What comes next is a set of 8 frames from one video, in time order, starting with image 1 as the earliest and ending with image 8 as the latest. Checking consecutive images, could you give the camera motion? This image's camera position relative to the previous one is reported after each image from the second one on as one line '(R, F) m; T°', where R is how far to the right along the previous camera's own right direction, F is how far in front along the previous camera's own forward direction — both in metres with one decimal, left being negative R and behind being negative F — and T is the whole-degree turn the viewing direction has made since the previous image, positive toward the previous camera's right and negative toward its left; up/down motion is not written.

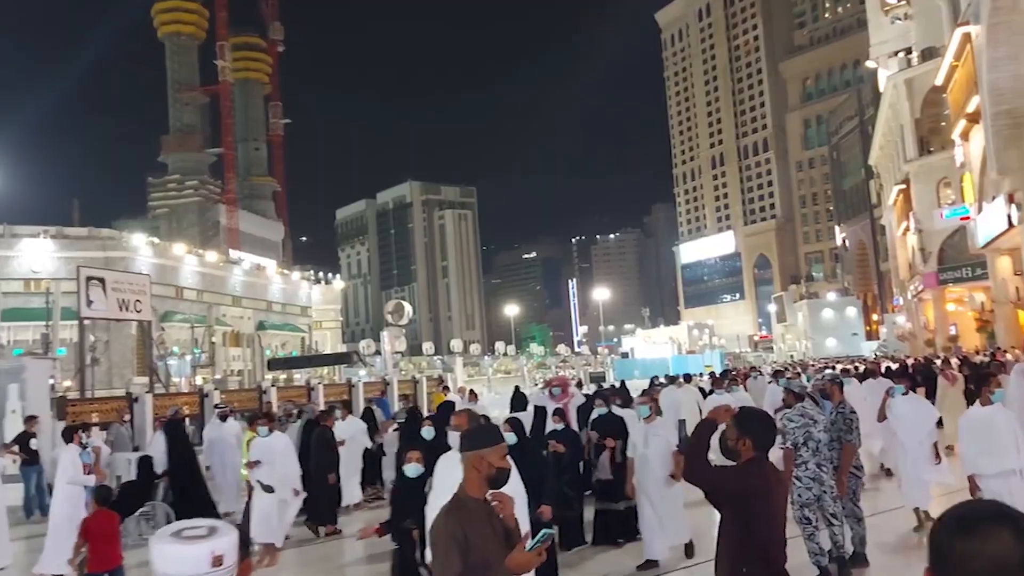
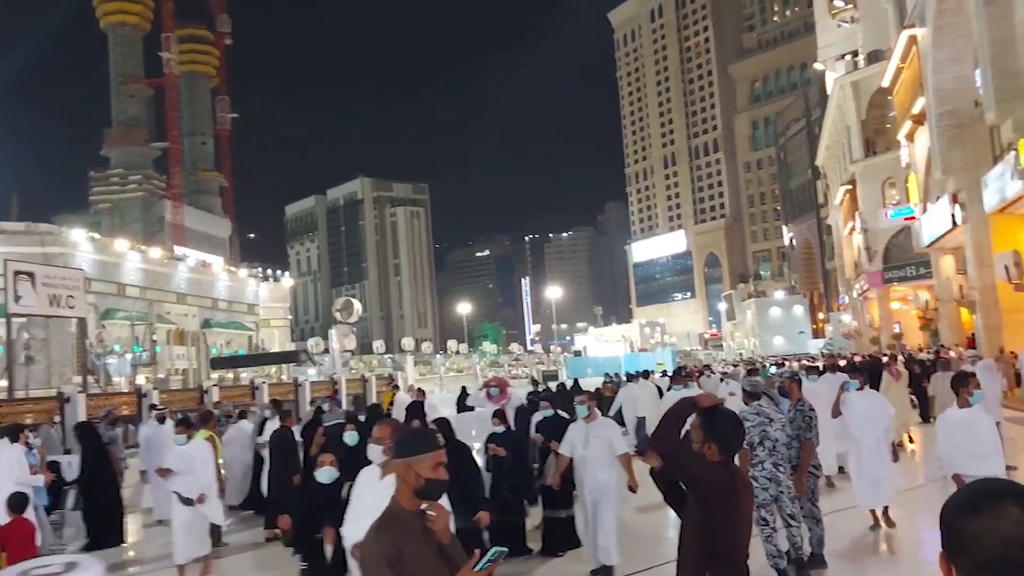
(0.0, +0.2) m; +3°
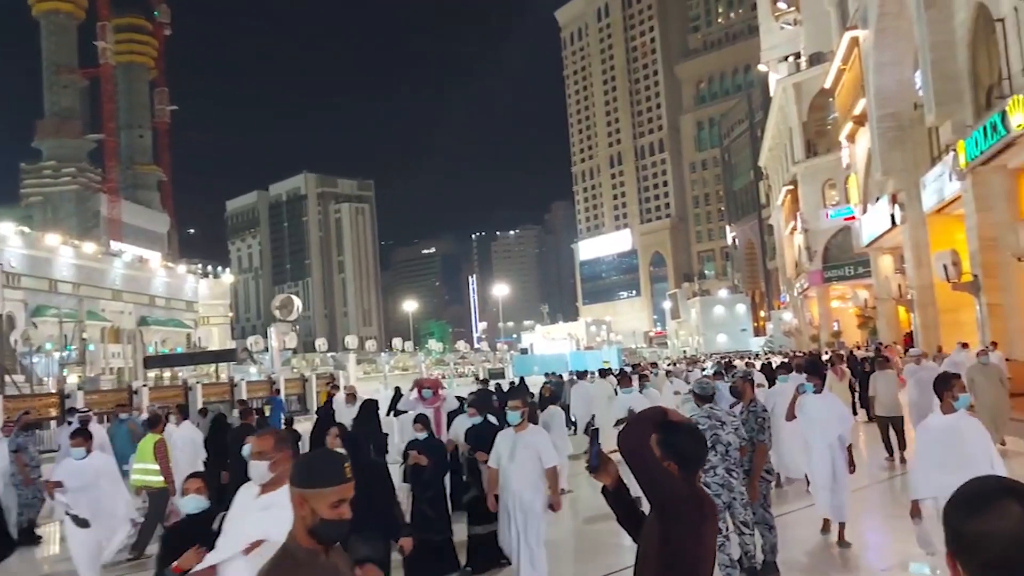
(0.0, +0.3) m; +3°
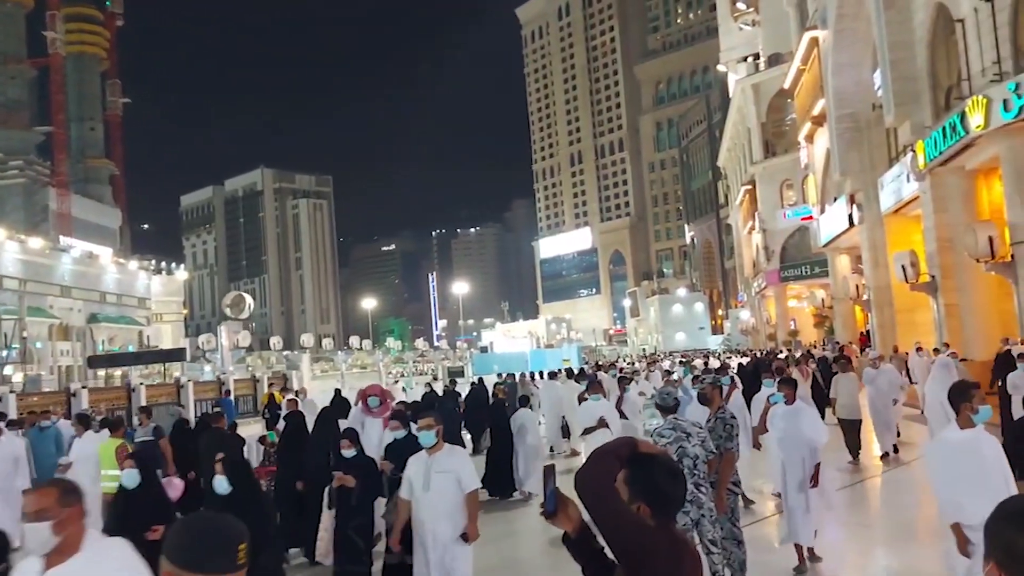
(0.0, +0.3) m; +3°
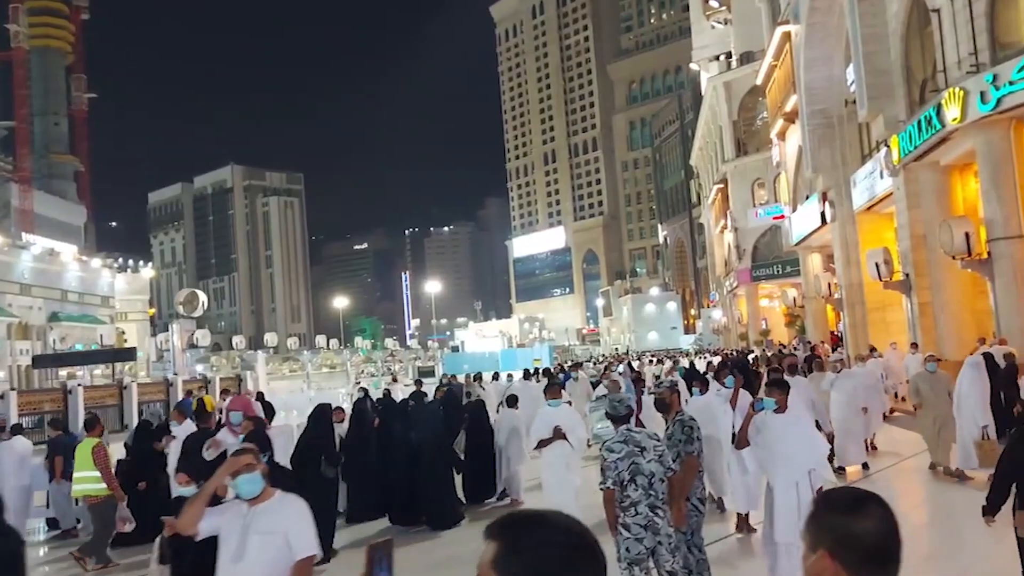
(+0.2, +0.5) m; +2°
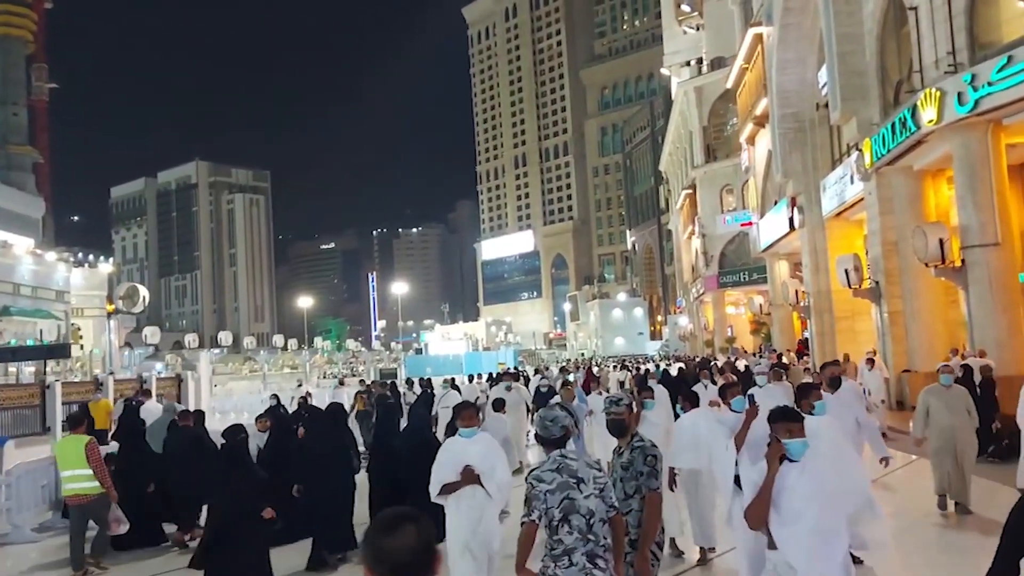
(+0.2, +0.7) m; +2°
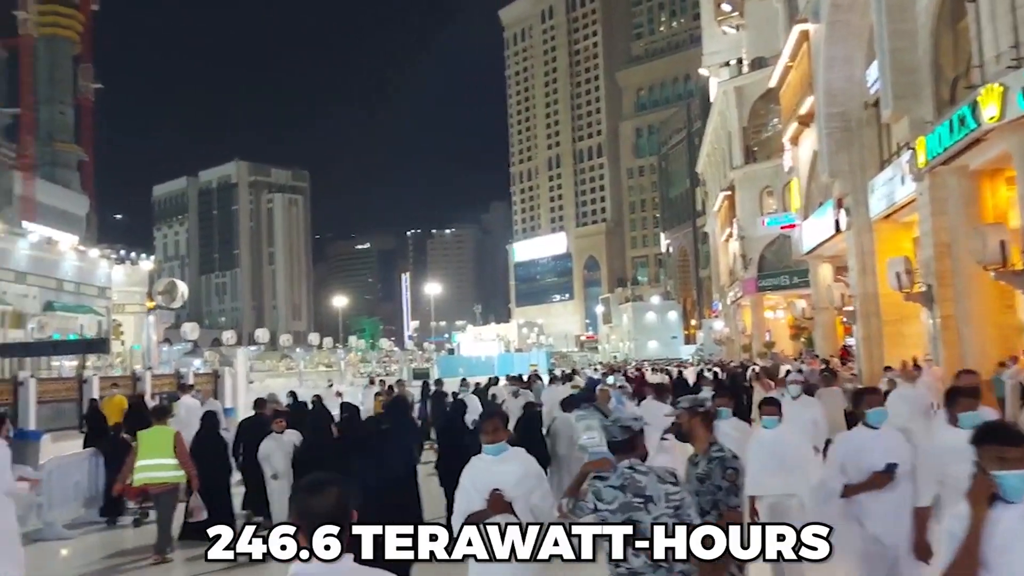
(-0.1, +0.2) m; -2°
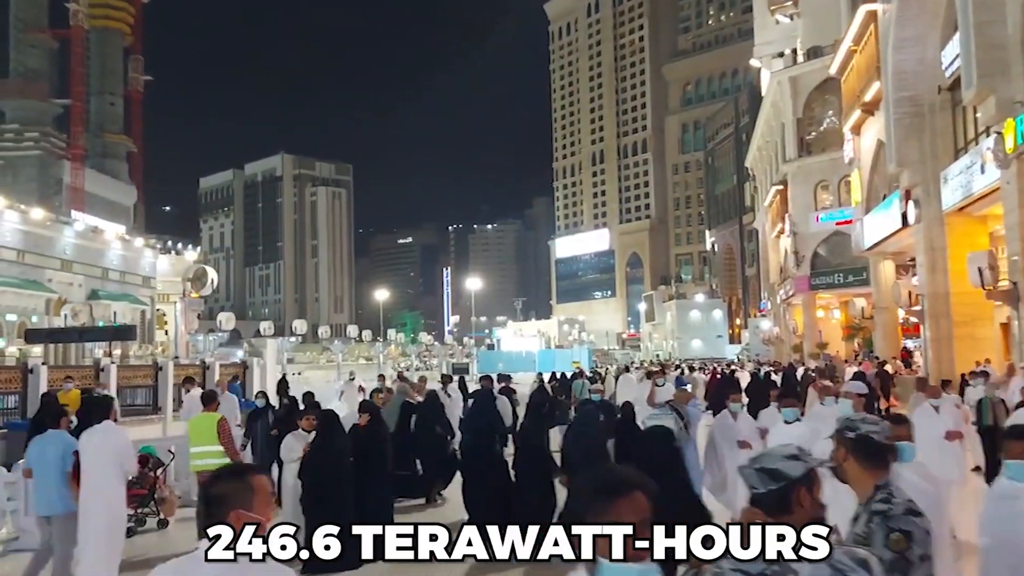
(0.0, +1.0) m; -3°
